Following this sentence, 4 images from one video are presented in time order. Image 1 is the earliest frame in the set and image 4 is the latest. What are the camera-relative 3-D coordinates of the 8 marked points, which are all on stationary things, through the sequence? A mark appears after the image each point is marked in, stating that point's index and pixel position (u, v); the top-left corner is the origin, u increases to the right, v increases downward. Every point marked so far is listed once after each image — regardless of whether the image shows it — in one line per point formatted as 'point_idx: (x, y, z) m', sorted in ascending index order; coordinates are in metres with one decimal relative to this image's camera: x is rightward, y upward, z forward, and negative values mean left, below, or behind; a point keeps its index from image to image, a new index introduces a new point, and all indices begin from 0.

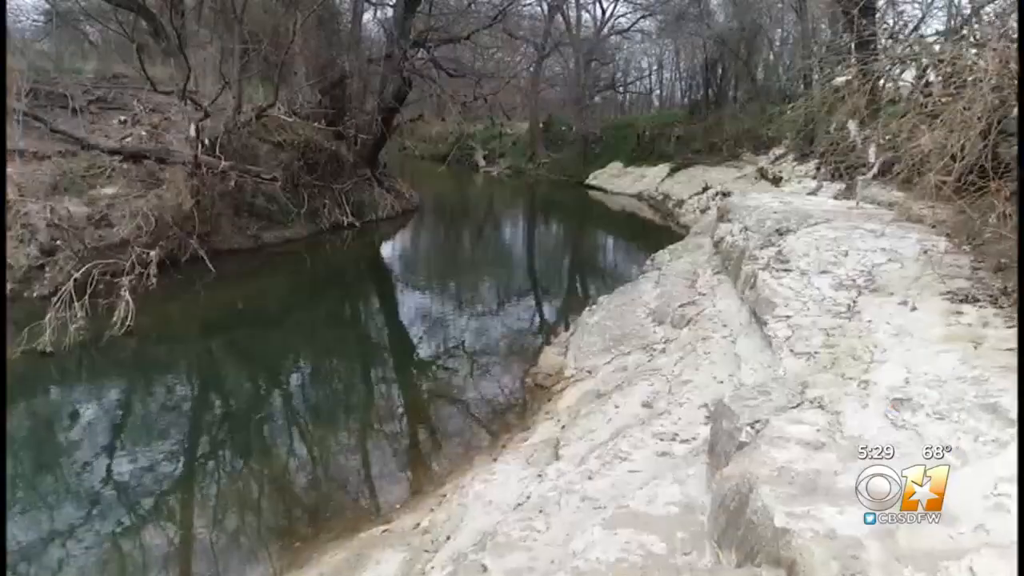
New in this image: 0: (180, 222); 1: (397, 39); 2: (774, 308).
0: (-4.7, +0.9, +10.4) m
1: (-2.1, +4.5, +13.2) m
2: (+1.6, -0.1, +4.4) m
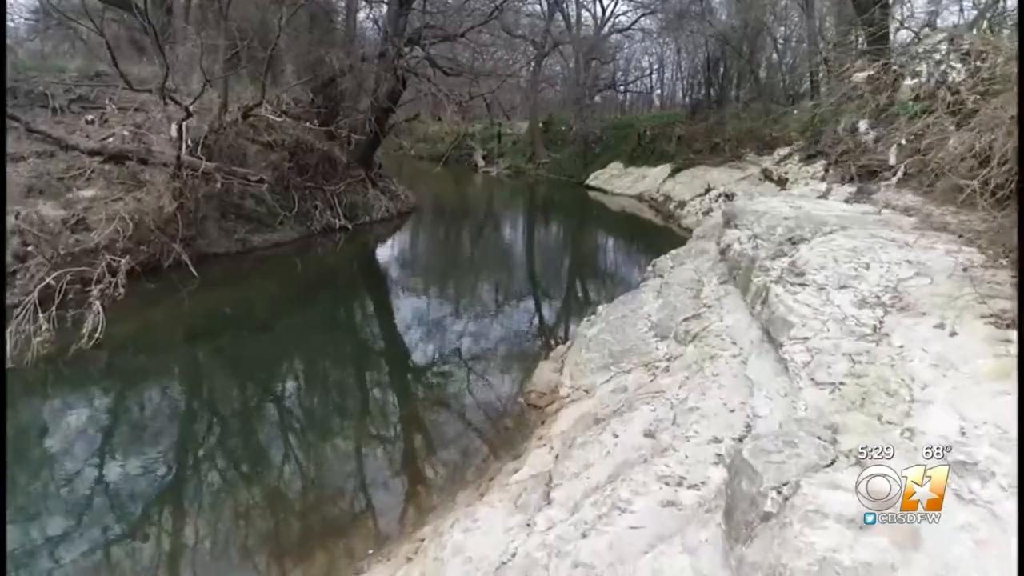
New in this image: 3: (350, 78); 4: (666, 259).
0: (-4.7, +0.8, +10.0) m
1: (-2.1, +4.4, +12.8) m
2: (+1.5, -0.2, +4.0) m
3: (-2.9, +3.7, +13.0) m
4: (+1.9, +0.4, +9.2) m
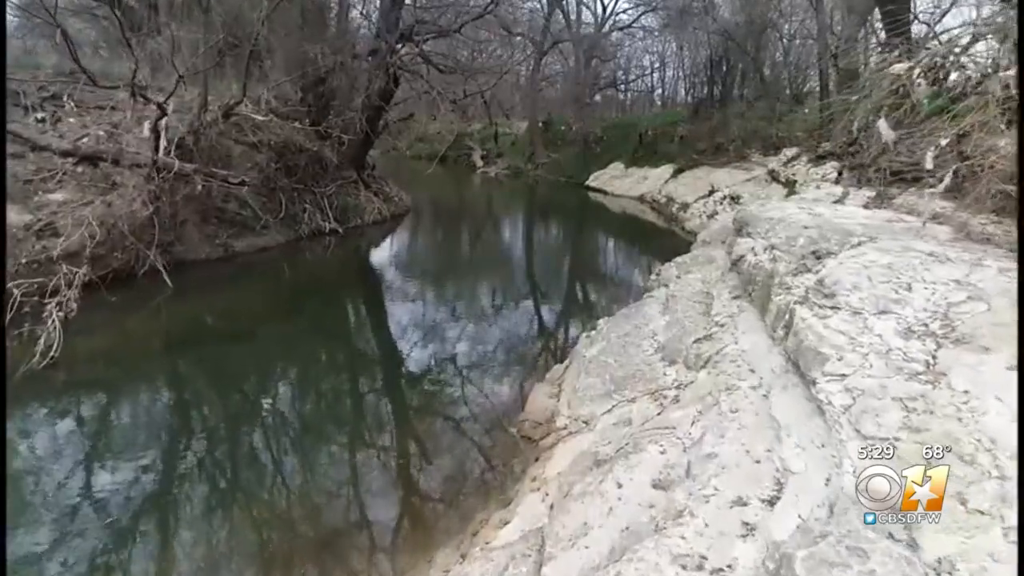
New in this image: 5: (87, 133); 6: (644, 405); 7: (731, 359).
0: (-4.8, +0.7, +9.4) m
1: (-2.2, +4.3, +12.2) m
2: (+1.4, -0.3, +3.4) m
3: (-2.9, +3.6, +12.5) m
4: (+1.9, +0.2, +8.6) m
5: (-5.8, +2.1, +10.0) m
6: (+0.8, -0.7, +4.4) m
7: (+1.3, -0.4, +4.3) m
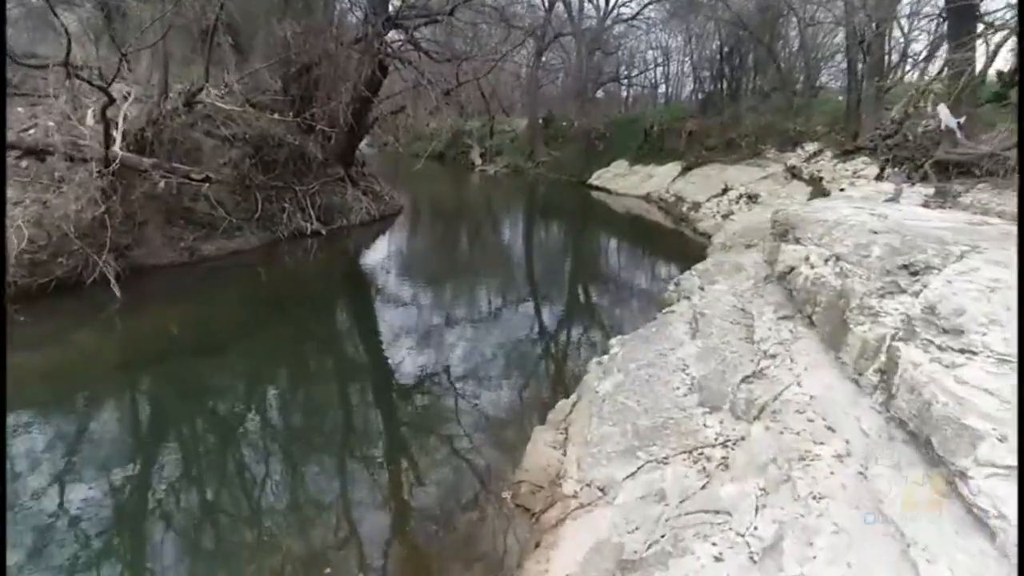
0: (-4.8, +0.6, +8.3) m
1: (-2.2, +4.2, +11.1) m
2: (+1.4, -0.5, +2.3) m
3: (-2.9, +3.5, +11.4) m
4: (+1.8, +0.1, +7.5) m
5: (-5.8, +2.0, +8.9) m
6: (+0.8, -0.8, +3.3) m
7: (+1.3, -0.5, +3.2) m
